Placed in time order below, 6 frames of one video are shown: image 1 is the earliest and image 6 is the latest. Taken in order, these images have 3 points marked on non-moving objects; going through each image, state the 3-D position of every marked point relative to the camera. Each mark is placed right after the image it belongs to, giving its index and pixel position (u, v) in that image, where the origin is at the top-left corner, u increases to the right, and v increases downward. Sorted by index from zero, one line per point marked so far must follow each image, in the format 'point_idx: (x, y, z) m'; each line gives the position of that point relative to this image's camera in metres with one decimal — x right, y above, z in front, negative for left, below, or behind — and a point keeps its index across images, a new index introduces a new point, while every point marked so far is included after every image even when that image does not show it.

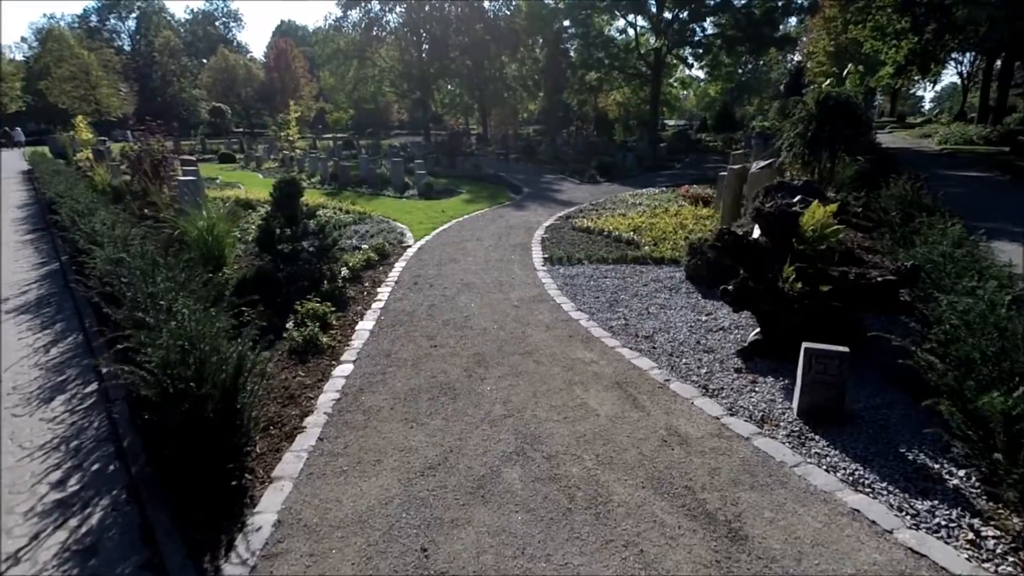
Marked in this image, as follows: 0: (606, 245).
0: (+0.9, +0.4, +10.0) m
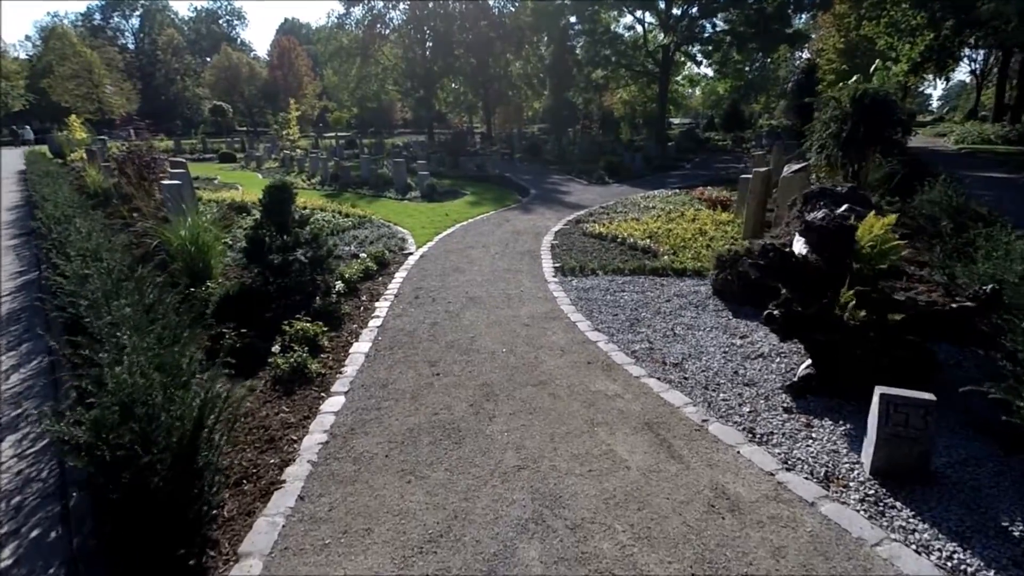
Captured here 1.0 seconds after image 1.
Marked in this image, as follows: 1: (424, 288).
0: (+0.9, +0.3, +9.4) m
1: (-0.7, 0.0, +8.1) m
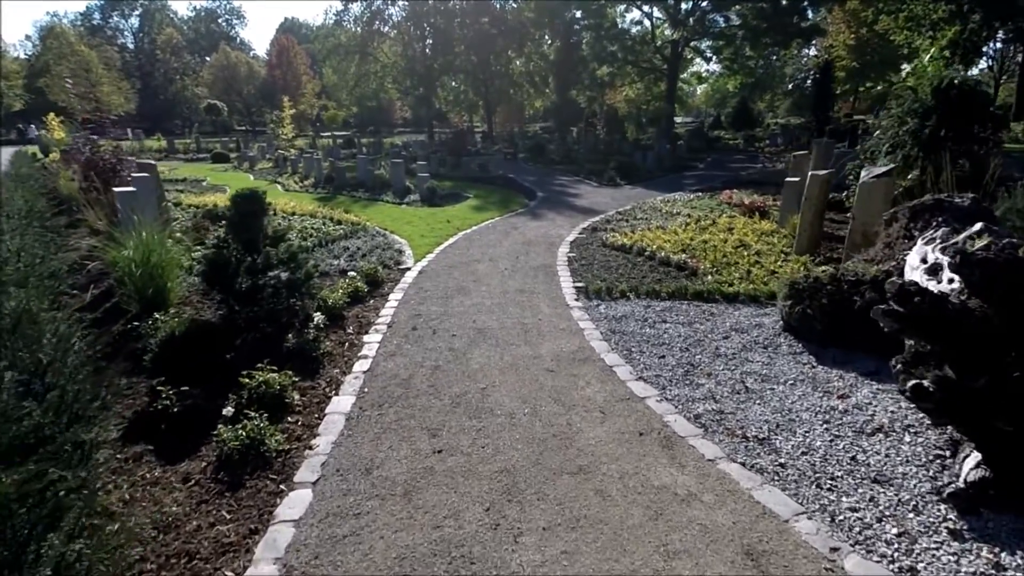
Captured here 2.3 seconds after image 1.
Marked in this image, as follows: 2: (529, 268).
0: (+1.0, +0.1, +8.1) m
1: (-0.6, -0.2, +6.8) m
2: (+0.1, +0.2, +8.9) m
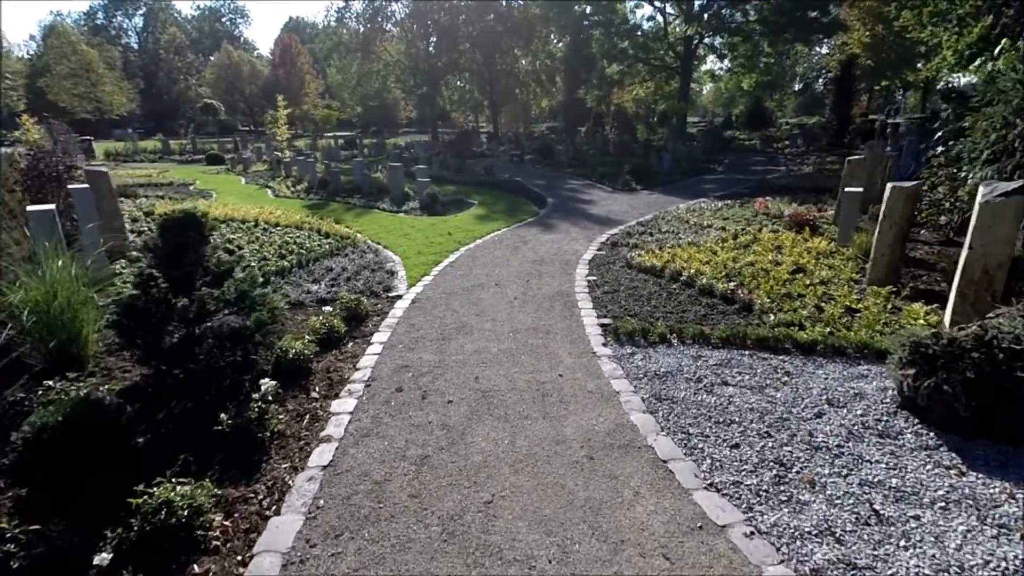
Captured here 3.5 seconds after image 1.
0: (+1.1, -0.1, +6.6) m
1: (-0.5, -0.4, +5.3) m
2: (+0.2, -0.1, +7.4) m
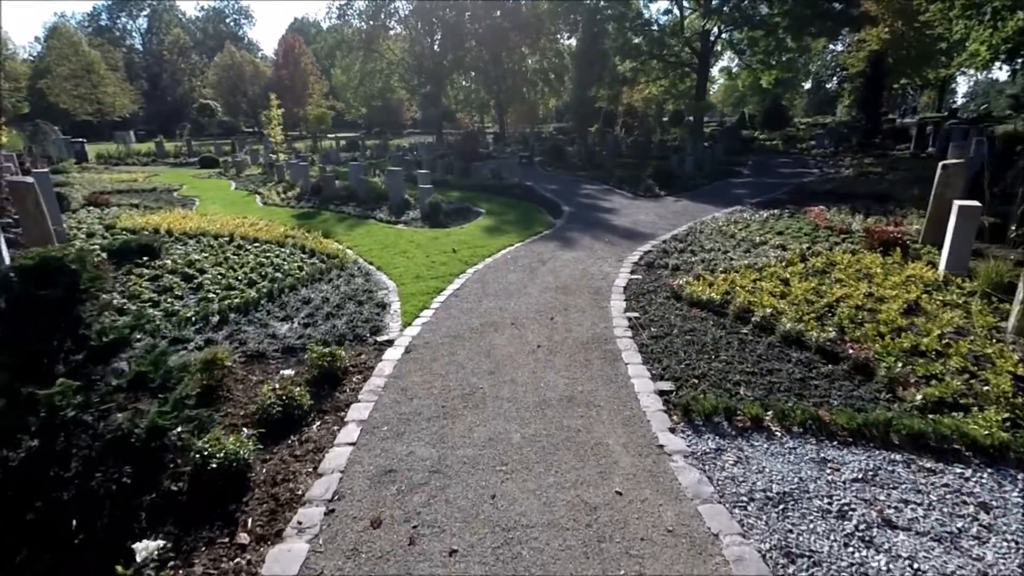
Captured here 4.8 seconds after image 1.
0: (+1.2, -0.3, +4.9) m
1: (-0.4, -0.6, +3.6) m
2: (+0.3, -0.3, +5.7) m
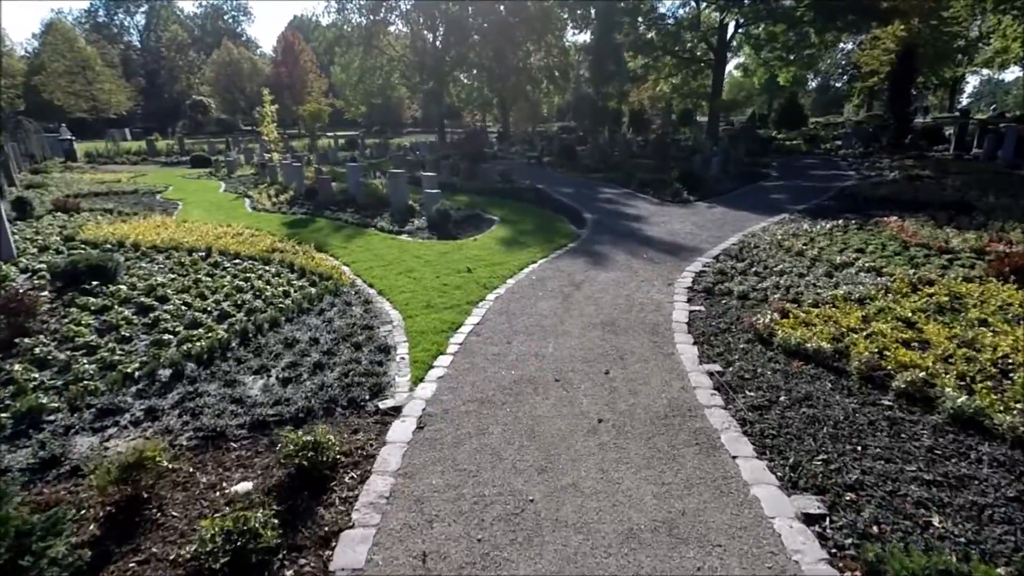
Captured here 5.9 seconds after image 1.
0: (+1.4, -0.5, +3.4) m
1: (-0.2, -0.8, +2.1) m
2: (+0.5, -0.5, +4.2) m
